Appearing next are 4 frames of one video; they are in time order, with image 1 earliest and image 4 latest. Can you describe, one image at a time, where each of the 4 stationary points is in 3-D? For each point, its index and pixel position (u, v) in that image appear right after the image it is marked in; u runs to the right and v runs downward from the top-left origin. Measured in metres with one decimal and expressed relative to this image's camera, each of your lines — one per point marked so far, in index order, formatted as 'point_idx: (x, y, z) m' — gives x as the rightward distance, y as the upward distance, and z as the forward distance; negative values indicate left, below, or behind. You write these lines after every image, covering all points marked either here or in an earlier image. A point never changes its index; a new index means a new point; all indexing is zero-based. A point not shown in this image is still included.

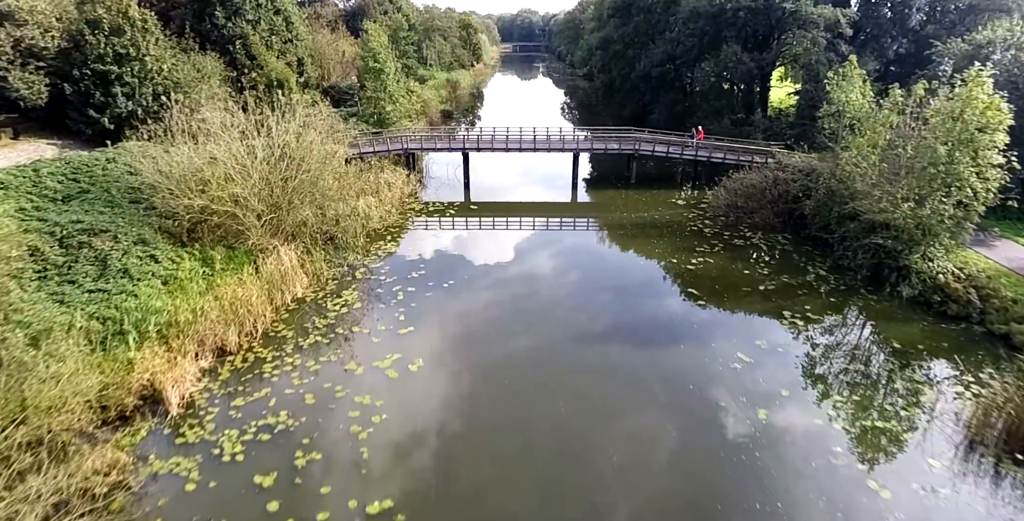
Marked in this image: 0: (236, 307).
0: (-6.9, -1.2, +12.8) m
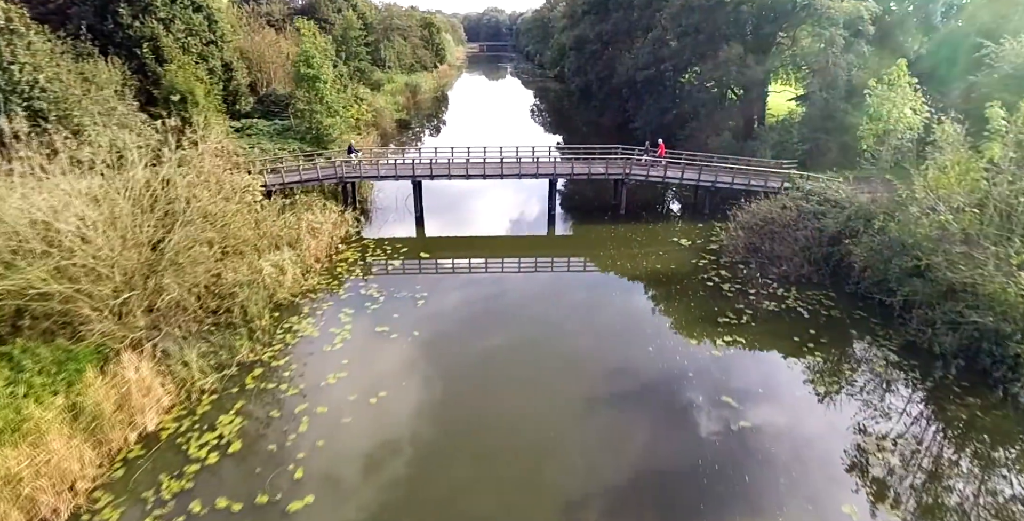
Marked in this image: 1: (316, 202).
0: (-7.6, -3.4, +7.9) m
1: (-7.1, +2.0, +18.3) m
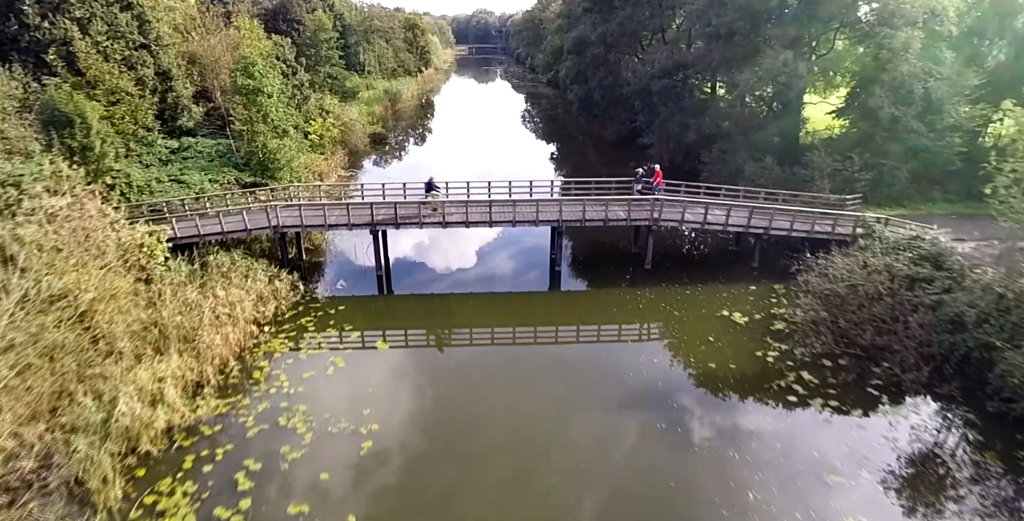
0: (-7.6, -5.6, +3.2) m
1: (-7.3, -0.2, +13.6) m
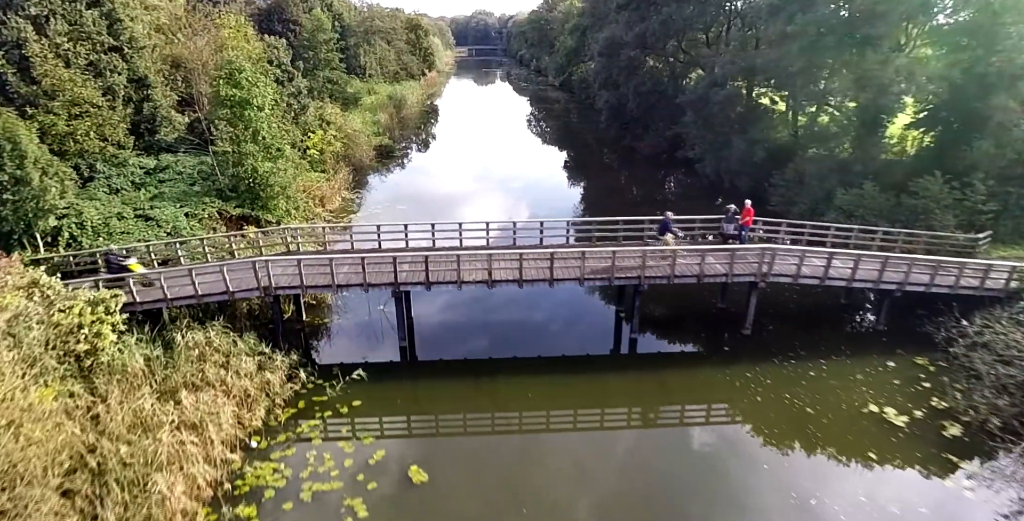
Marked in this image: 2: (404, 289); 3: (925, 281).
0: (-6.1, -7.1, -0.3) m
1: (-5.9, -1.7, +10.1) m
2: (-2.5, -0.5, +11.7) m
3: (+9.4, -0.5, +11.6) m
